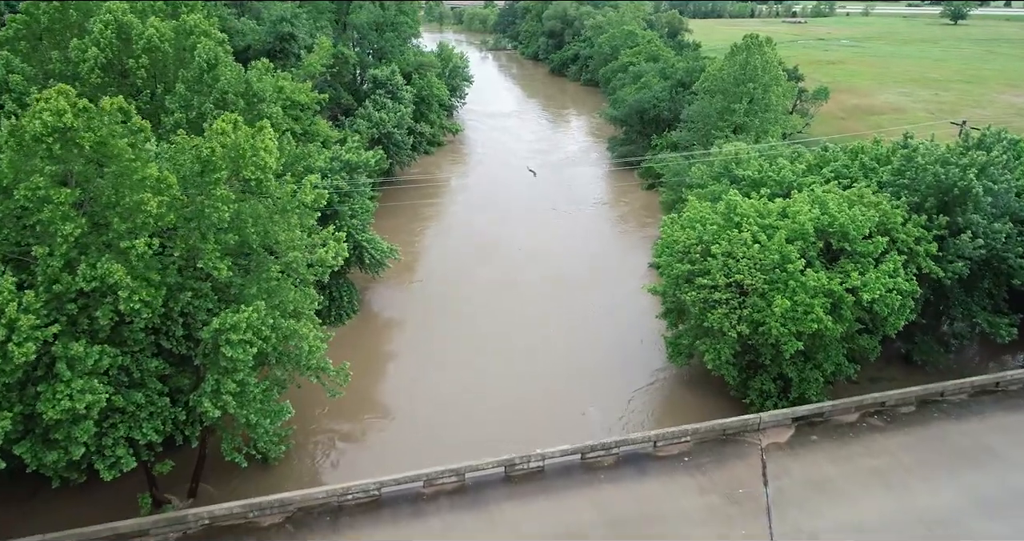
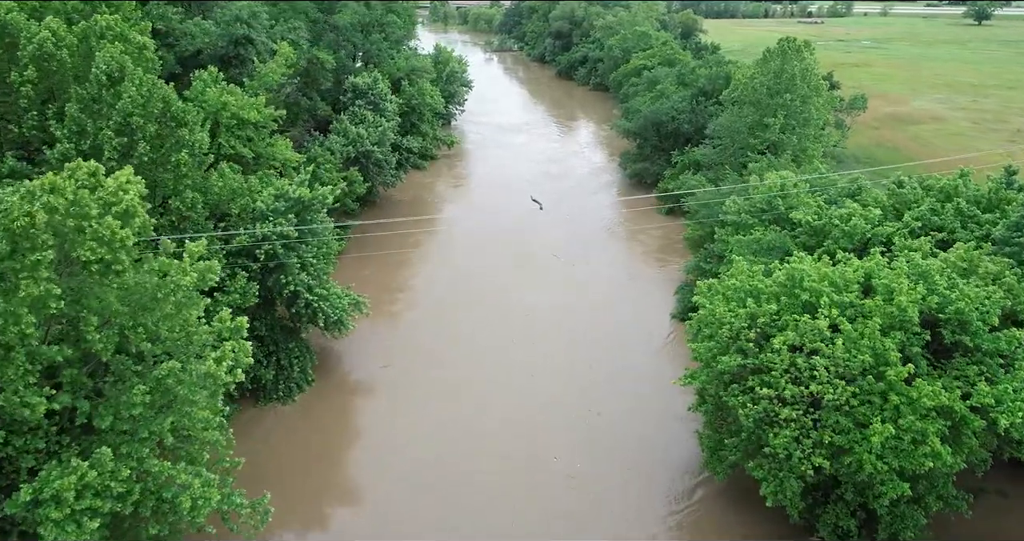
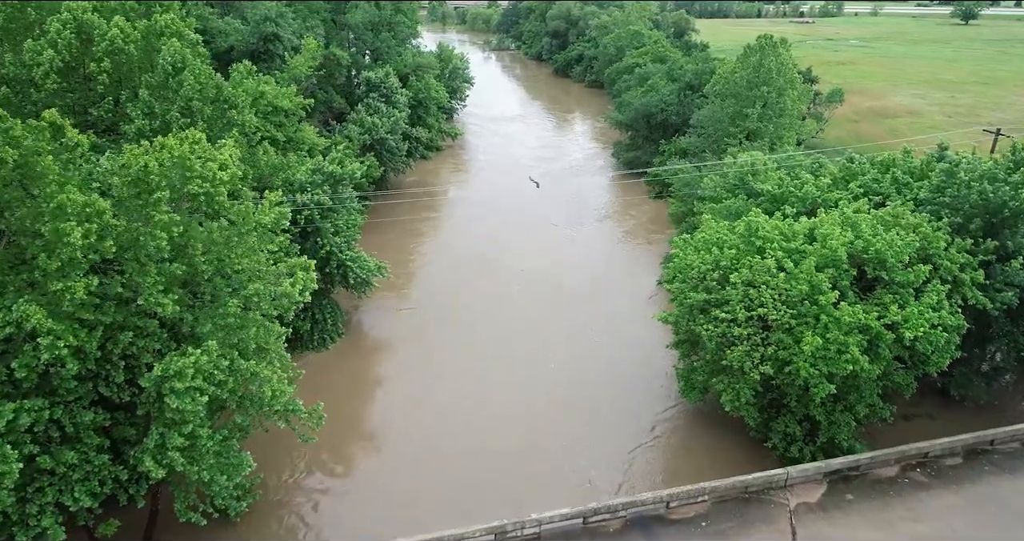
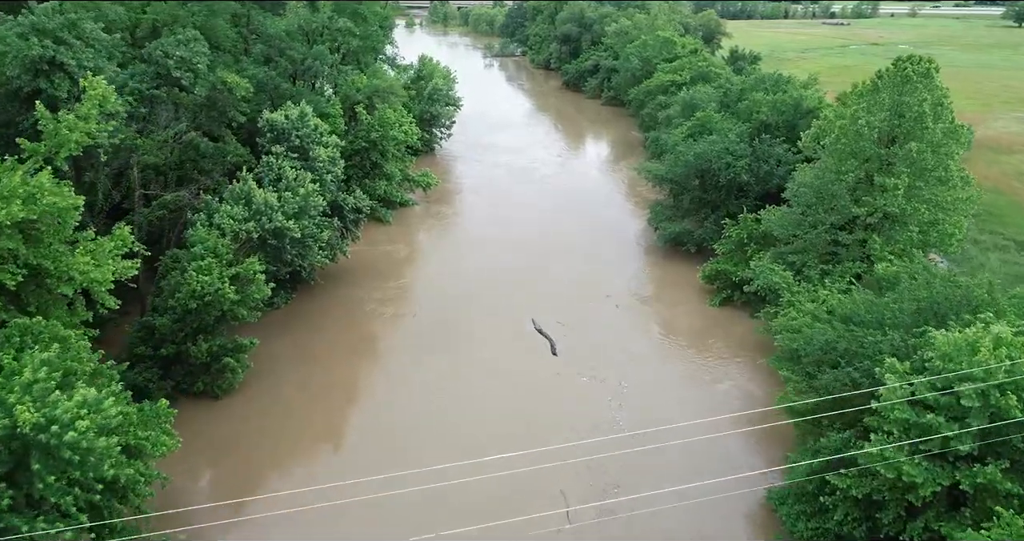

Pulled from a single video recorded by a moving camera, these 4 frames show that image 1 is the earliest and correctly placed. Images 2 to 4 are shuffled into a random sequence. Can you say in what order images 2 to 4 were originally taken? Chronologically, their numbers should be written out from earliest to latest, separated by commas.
3, 2, 4
